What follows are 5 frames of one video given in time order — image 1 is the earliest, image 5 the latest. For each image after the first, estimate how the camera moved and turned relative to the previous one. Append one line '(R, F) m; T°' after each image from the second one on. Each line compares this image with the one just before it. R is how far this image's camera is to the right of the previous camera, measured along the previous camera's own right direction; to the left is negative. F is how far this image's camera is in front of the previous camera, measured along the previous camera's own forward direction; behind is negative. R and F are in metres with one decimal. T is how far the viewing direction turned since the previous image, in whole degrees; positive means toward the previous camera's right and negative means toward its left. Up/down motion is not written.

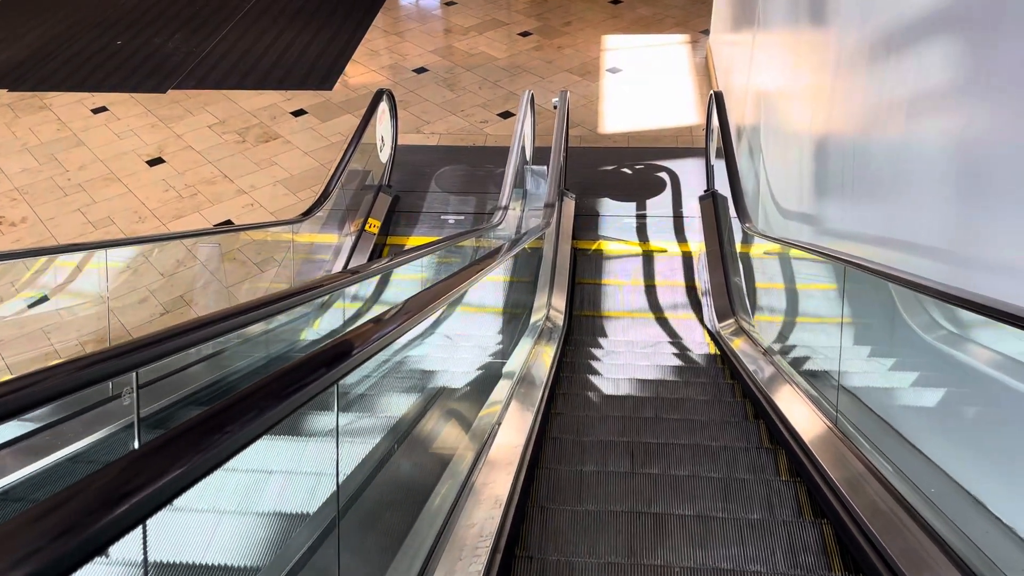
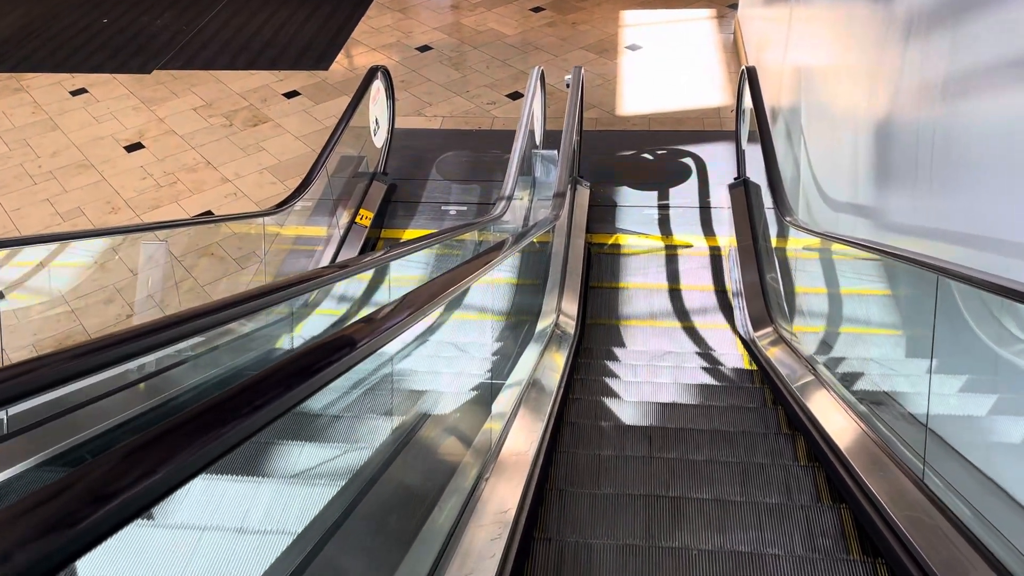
(+0.1, +0.6) m; -1°
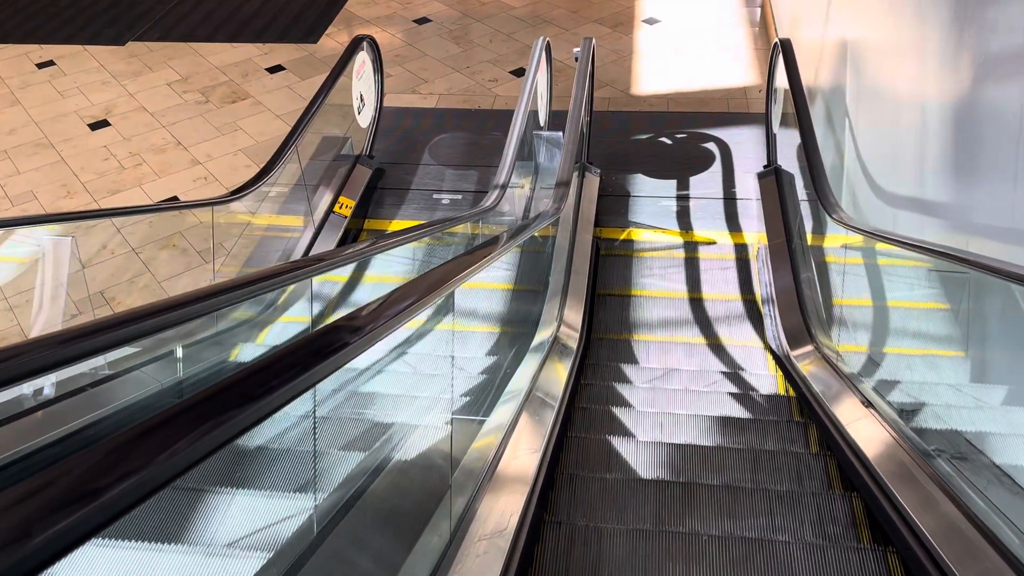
(+0.1, +0.6) m; -1°
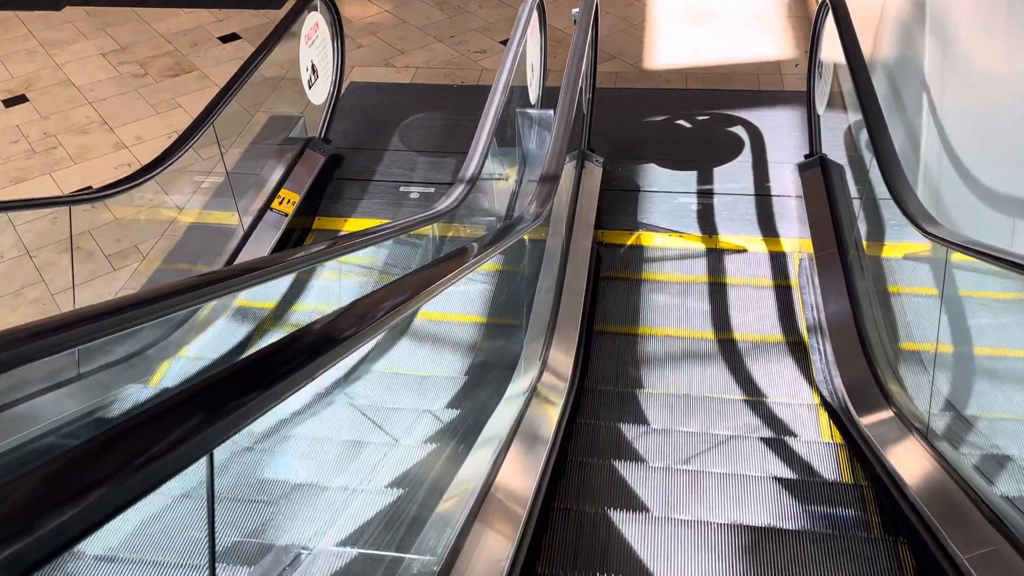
(+0.1, +0.9) m; -1°
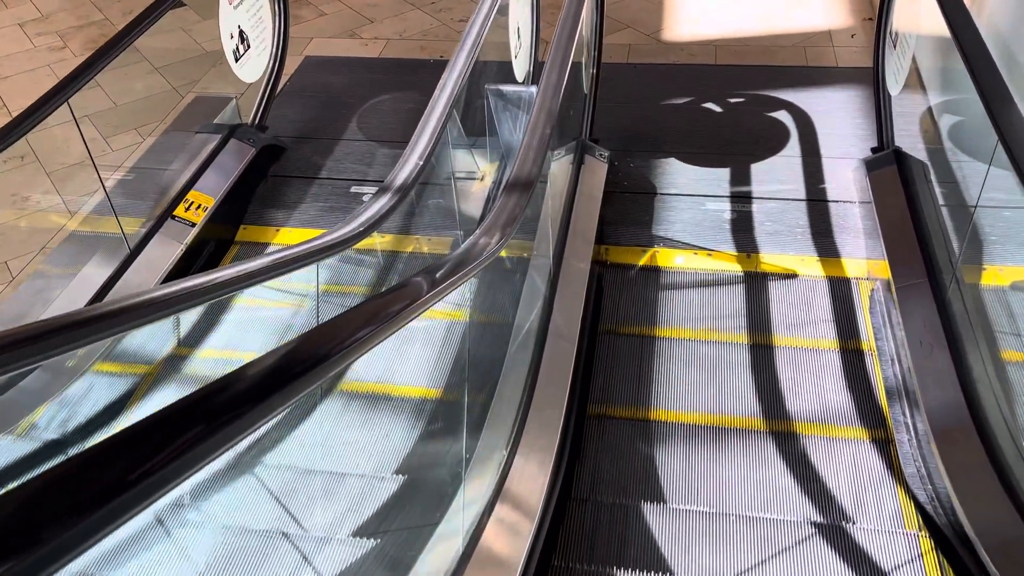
(+0.2, +0.9) m; -1°
